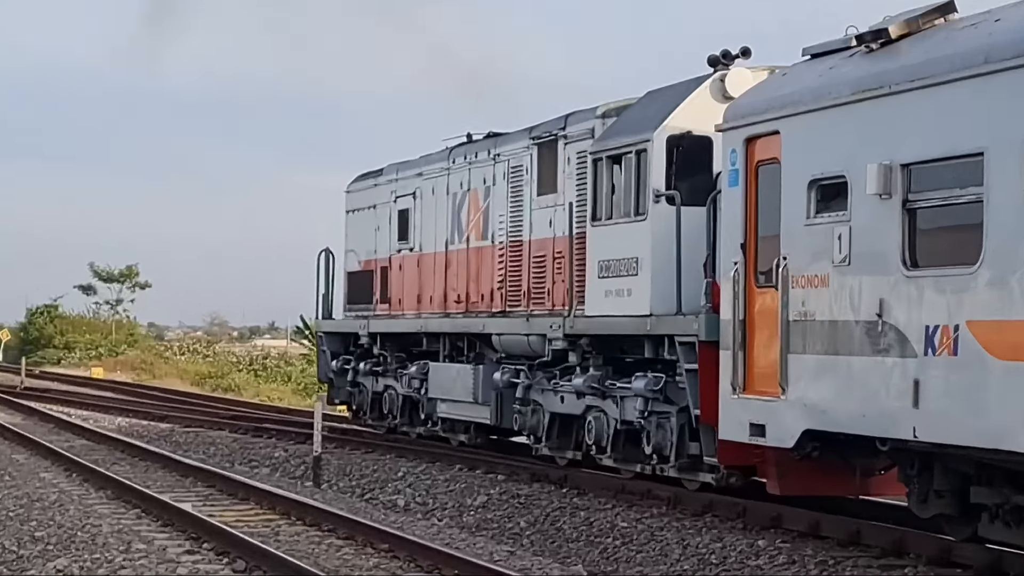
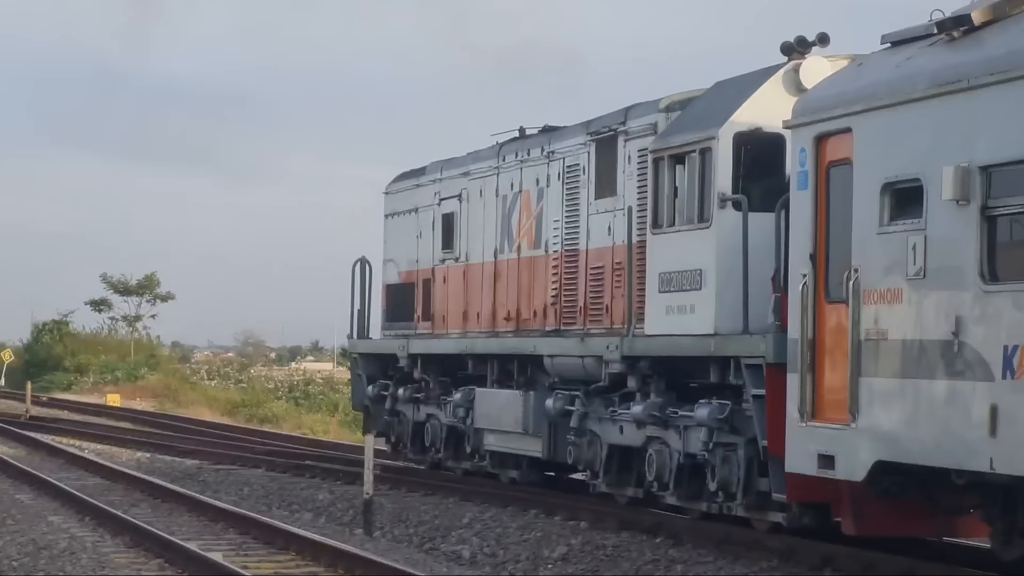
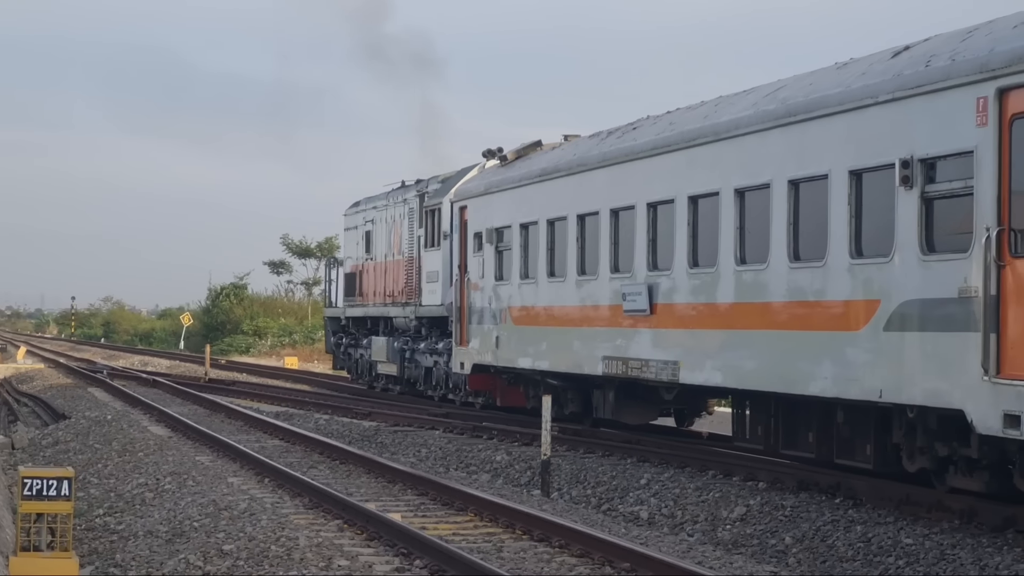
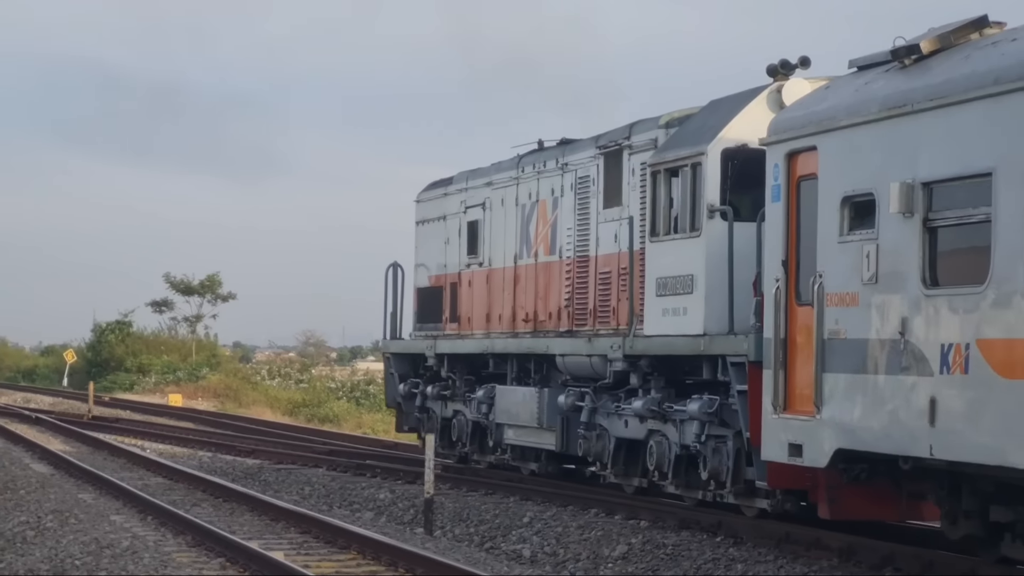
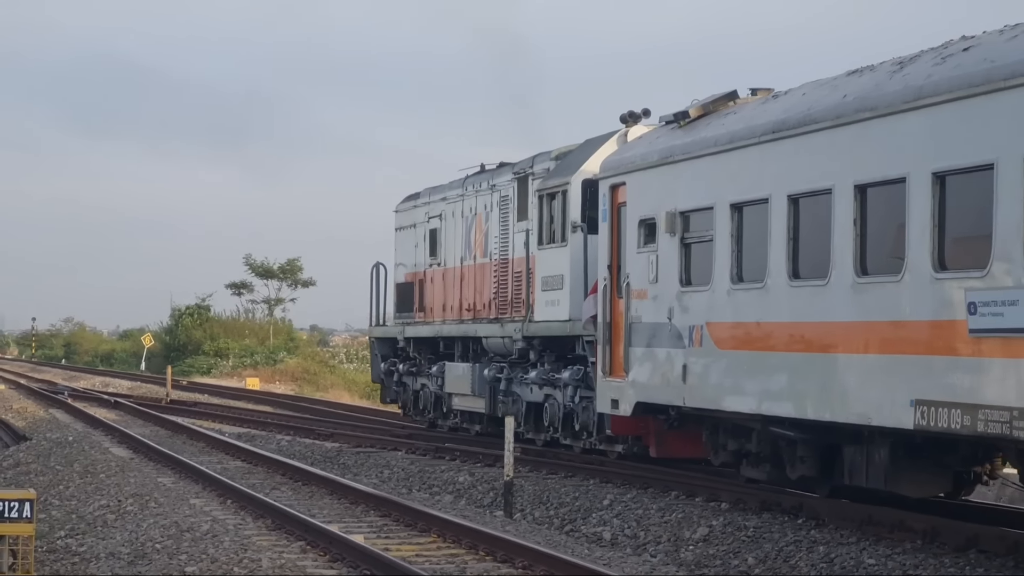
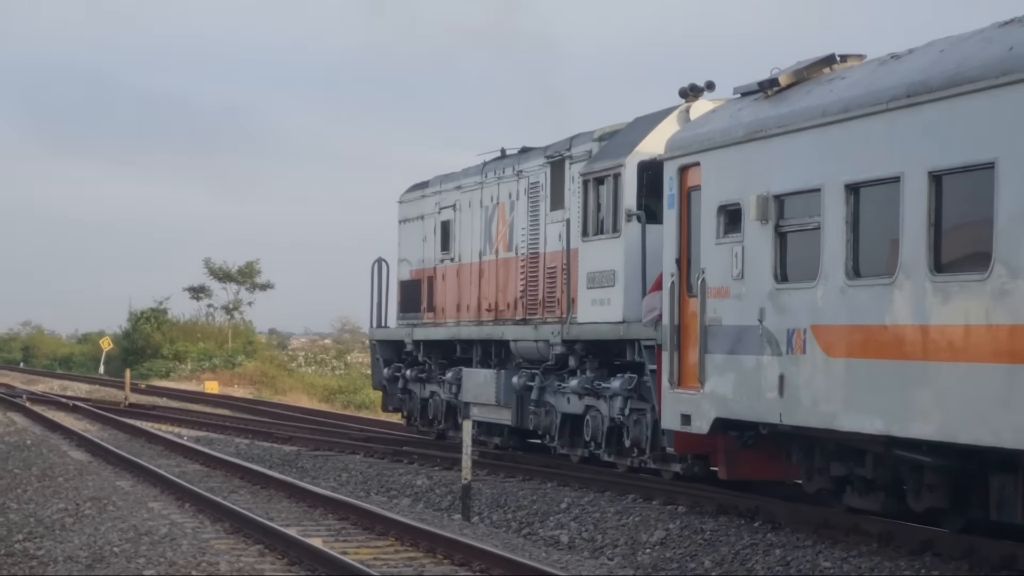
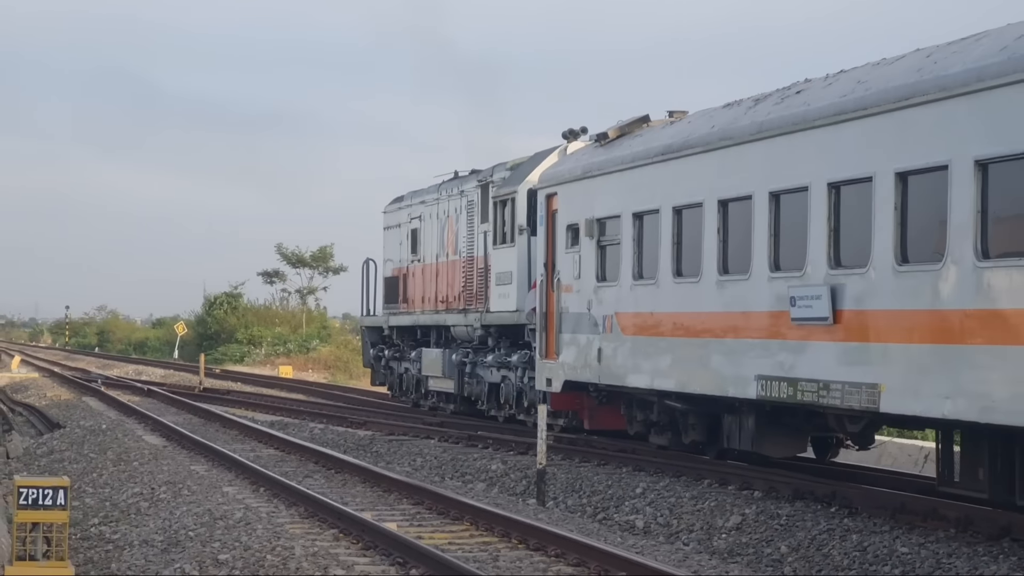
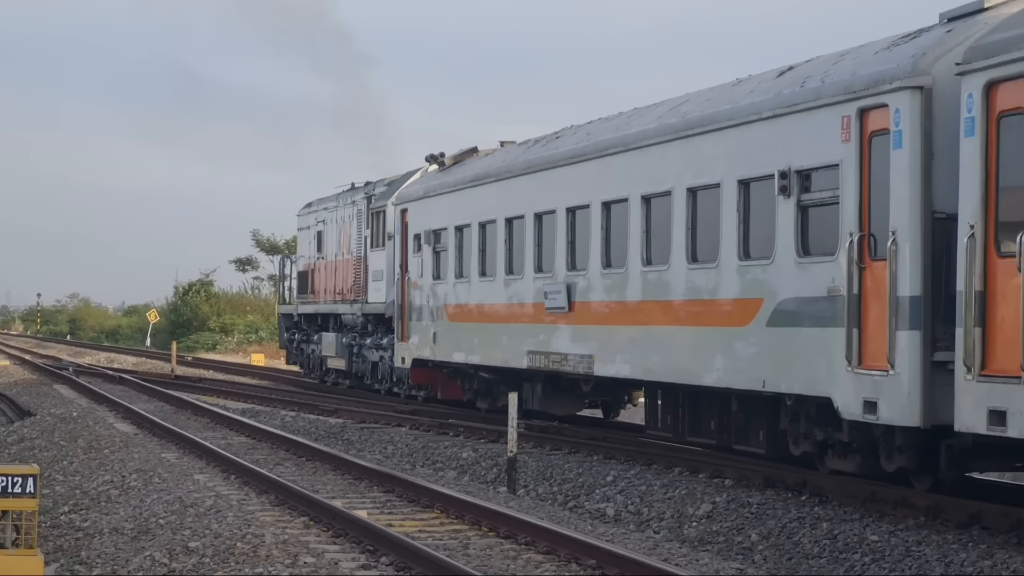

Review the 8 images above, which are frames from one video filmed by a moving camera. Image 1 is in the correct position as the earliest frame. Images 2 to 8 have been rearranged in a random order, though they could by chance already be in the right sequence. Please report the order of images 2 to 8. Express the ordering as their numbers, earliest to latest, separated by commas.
2, 4, 6, 5, 7, 3, 8
